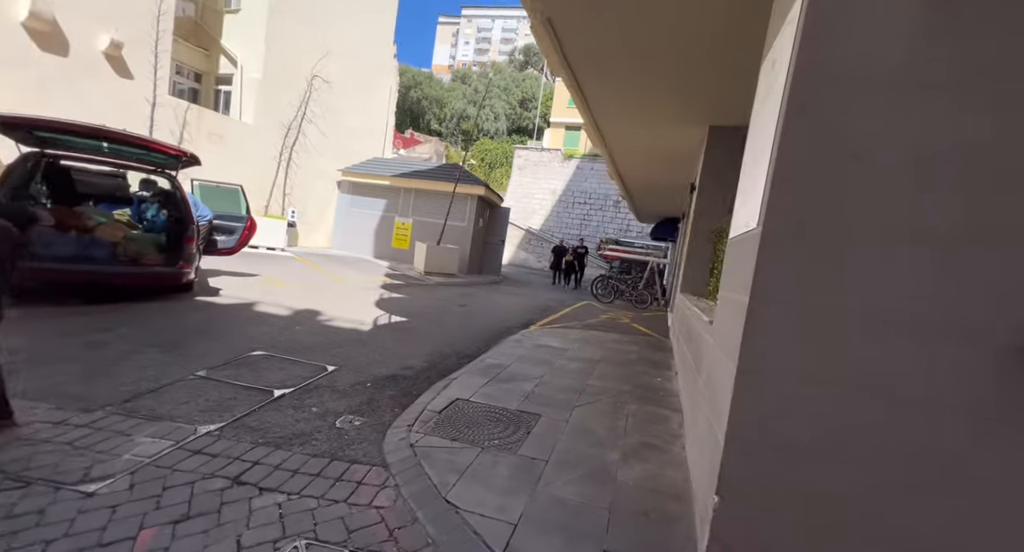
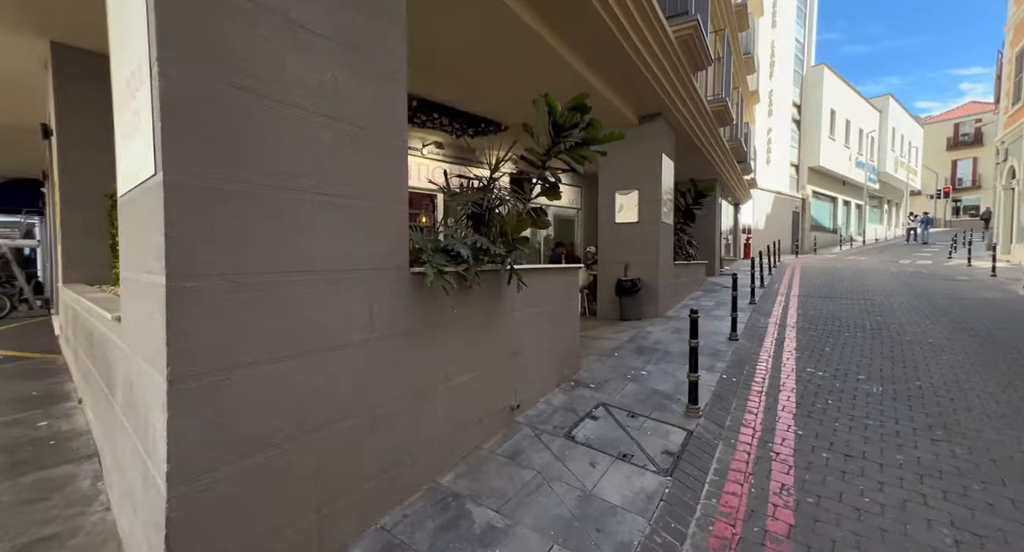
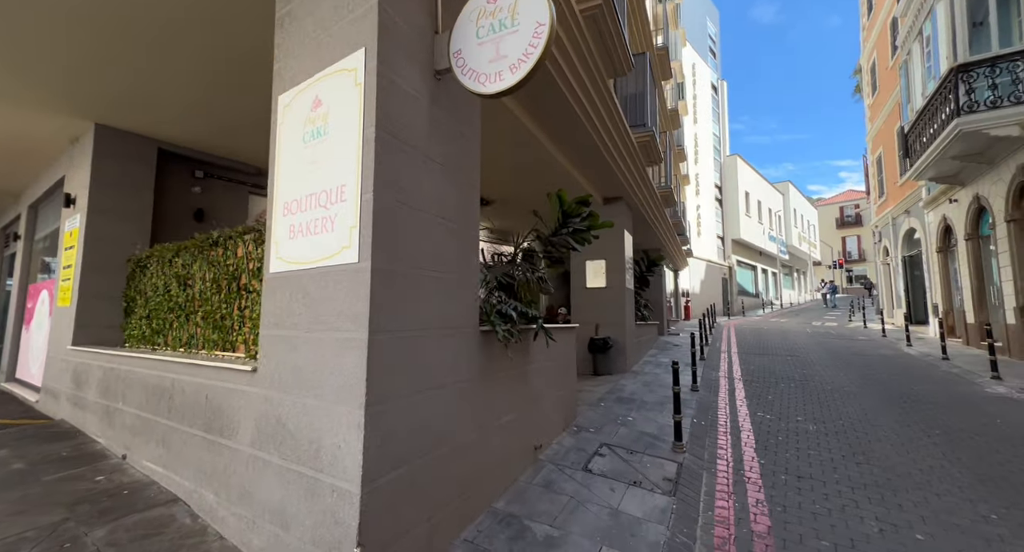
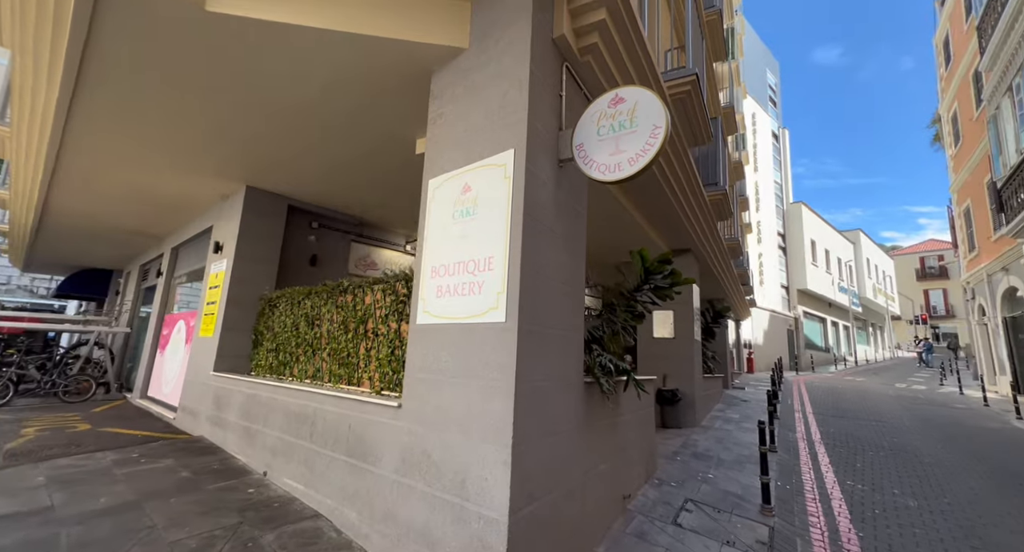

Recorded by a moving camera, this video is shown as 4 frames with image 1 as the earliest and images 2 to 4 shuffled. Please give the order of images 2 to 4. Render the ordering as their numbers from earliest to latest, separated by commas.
4, 3, 2
